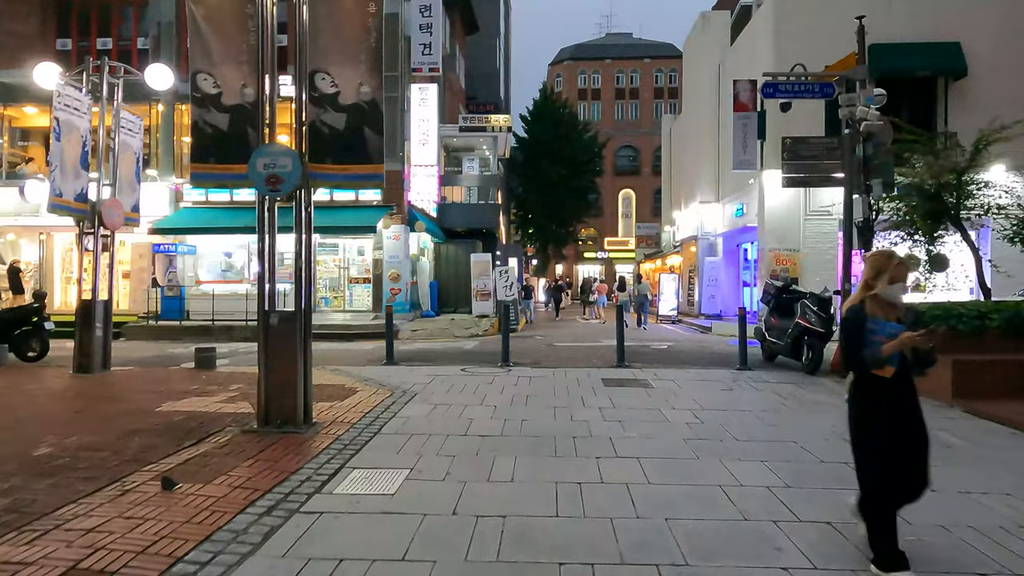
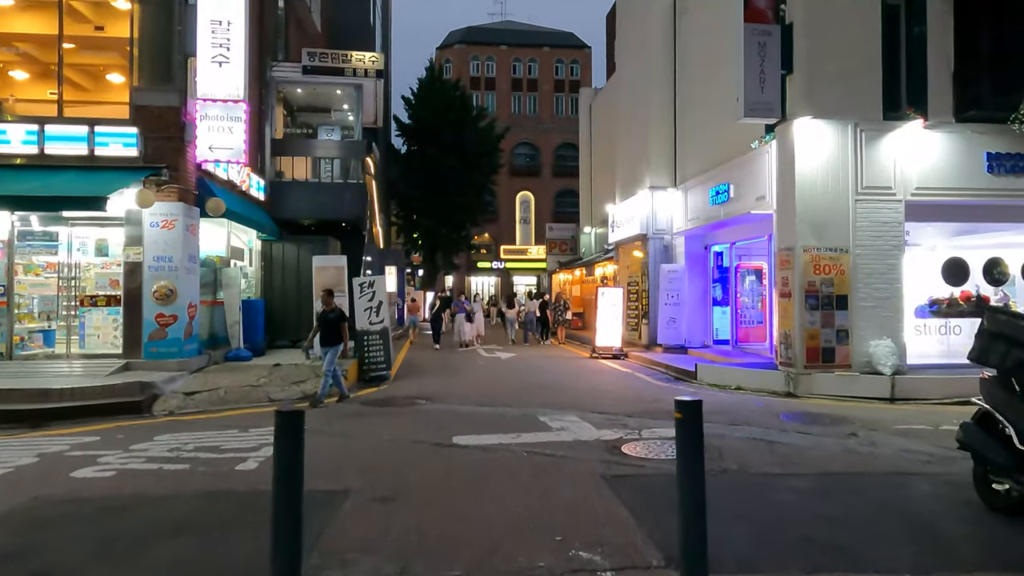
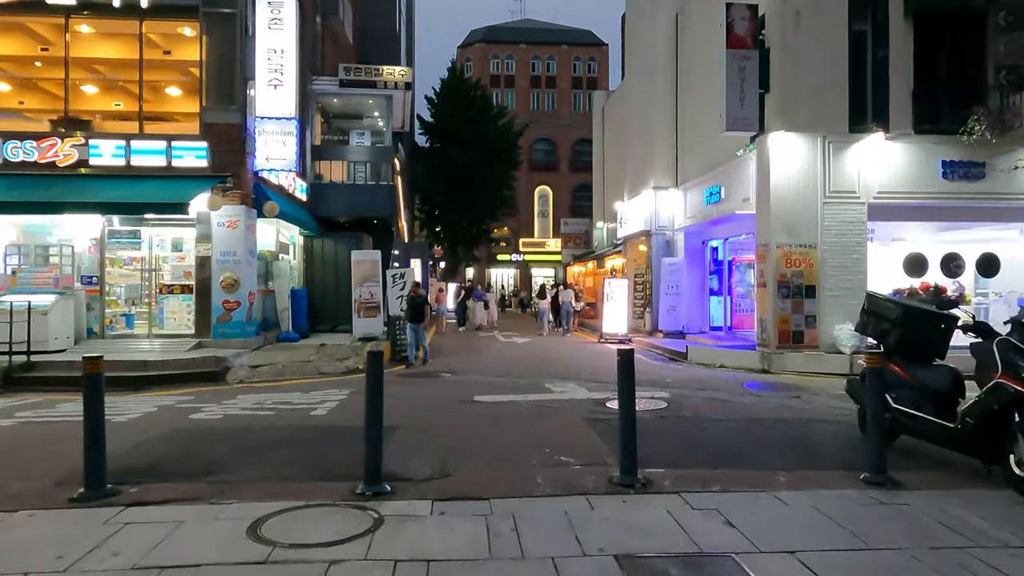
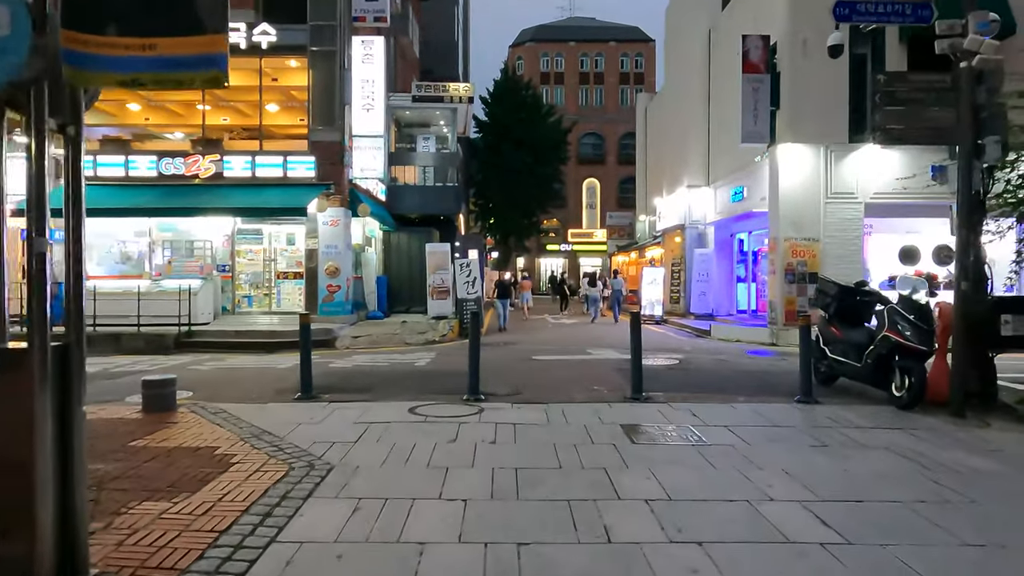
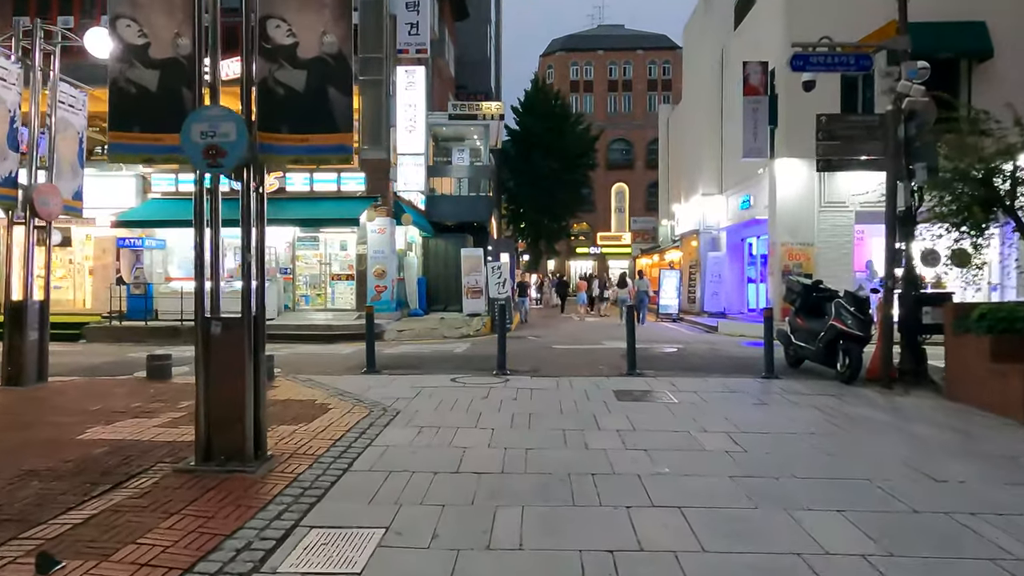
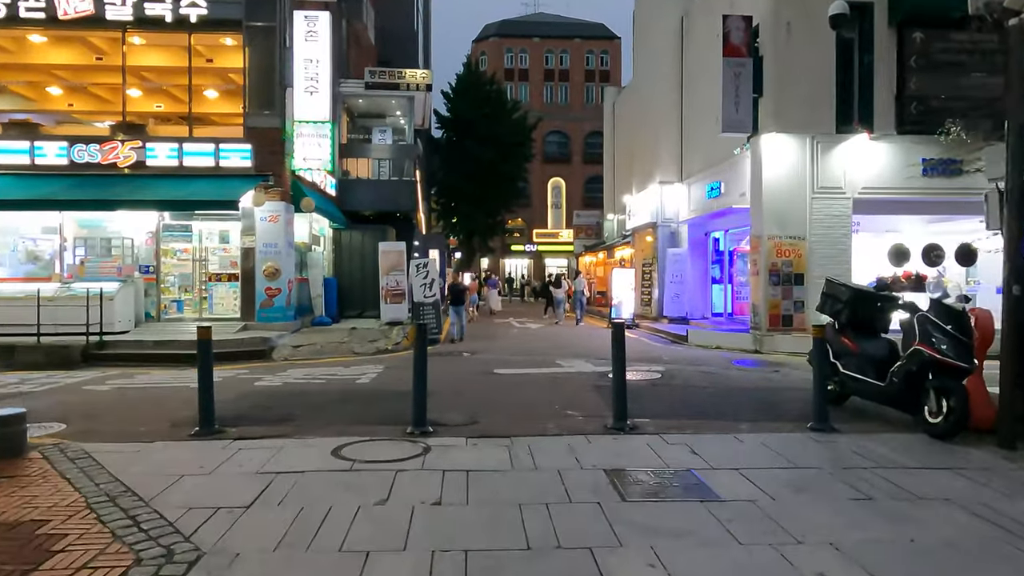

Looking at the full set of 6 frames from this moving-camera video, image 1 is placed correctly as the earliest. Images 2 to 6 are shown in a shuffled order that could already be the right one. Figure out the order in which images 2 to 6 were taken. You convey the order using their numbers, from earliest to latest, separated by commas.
5, 4, 6, 3, 2
